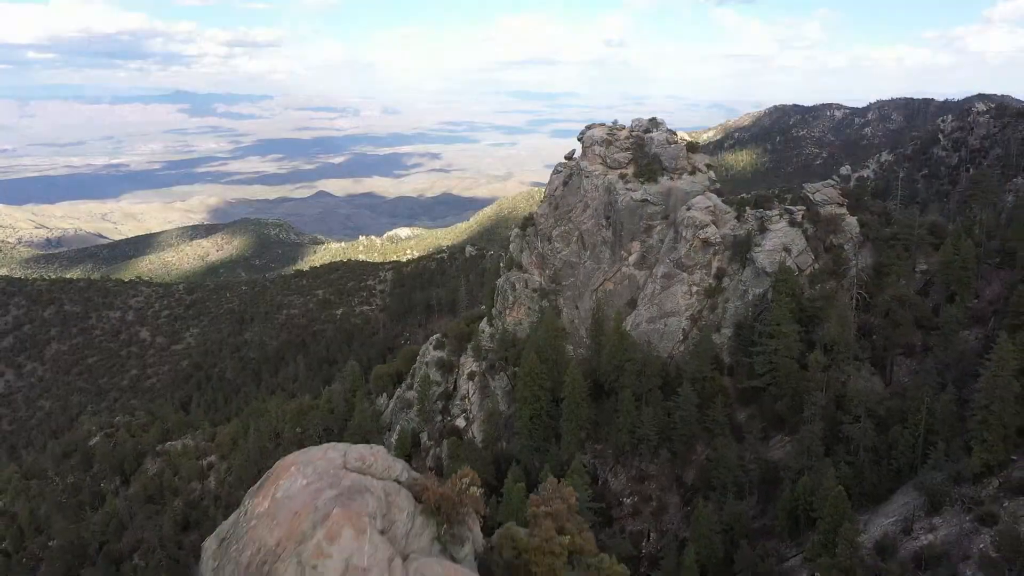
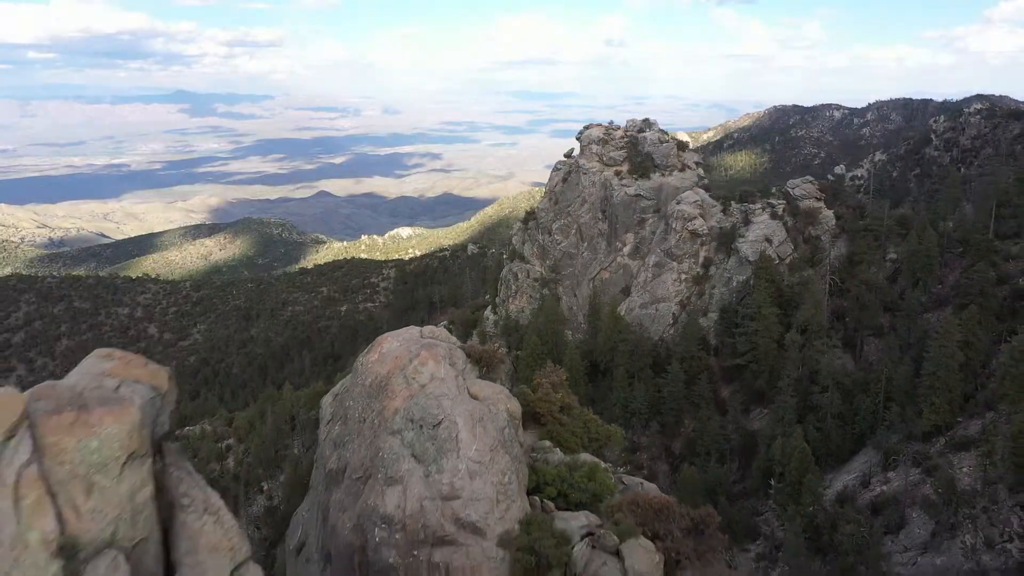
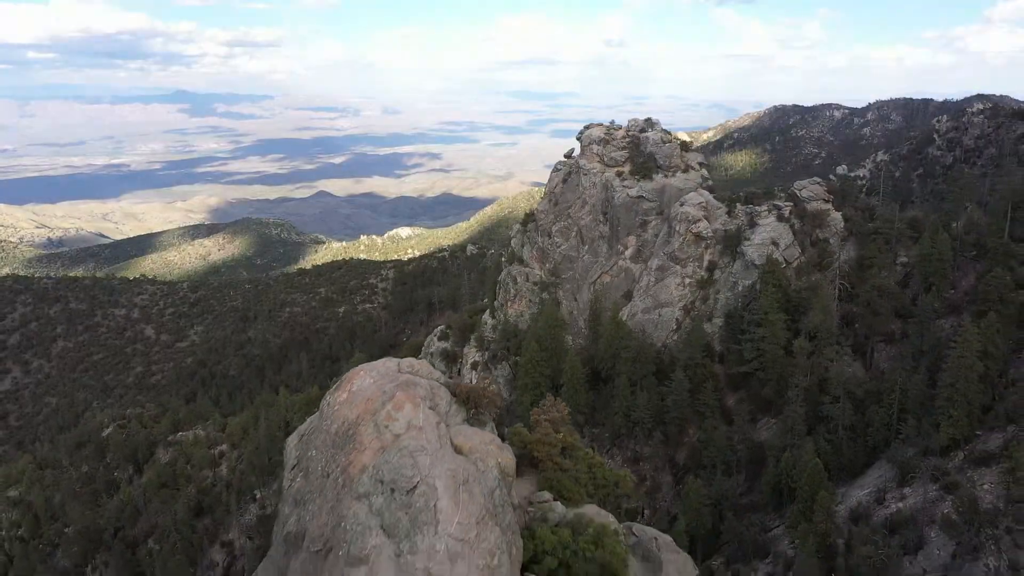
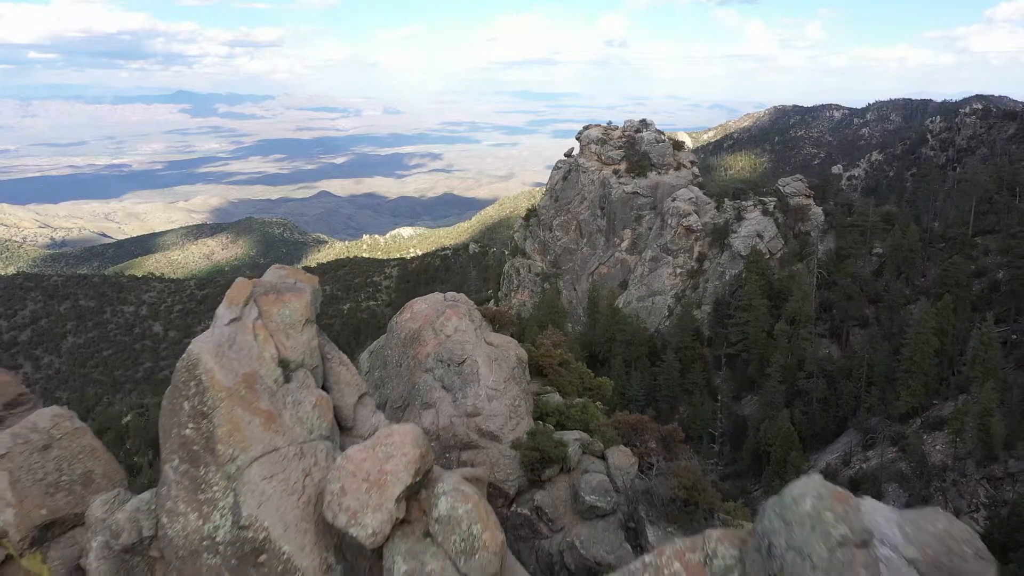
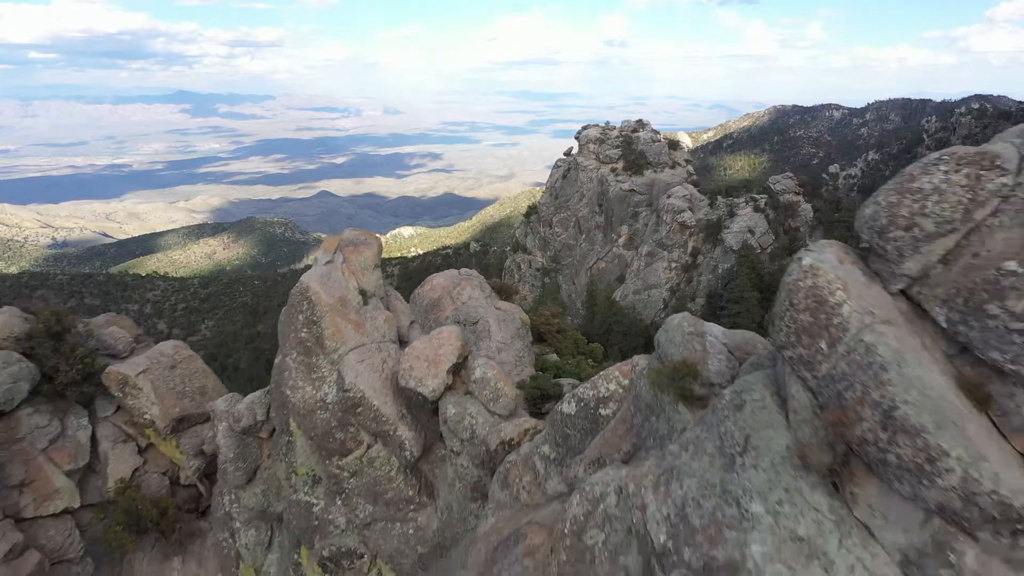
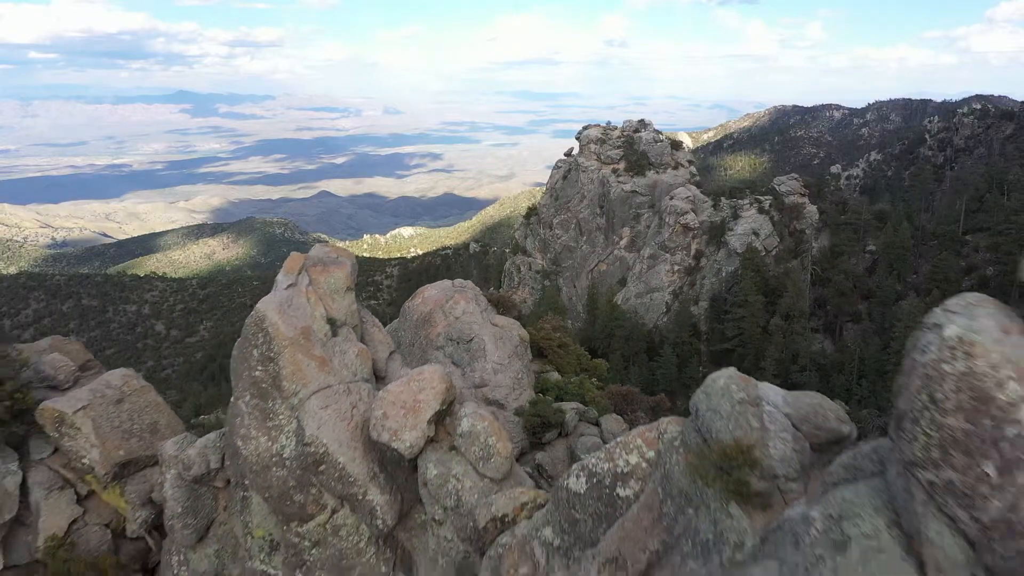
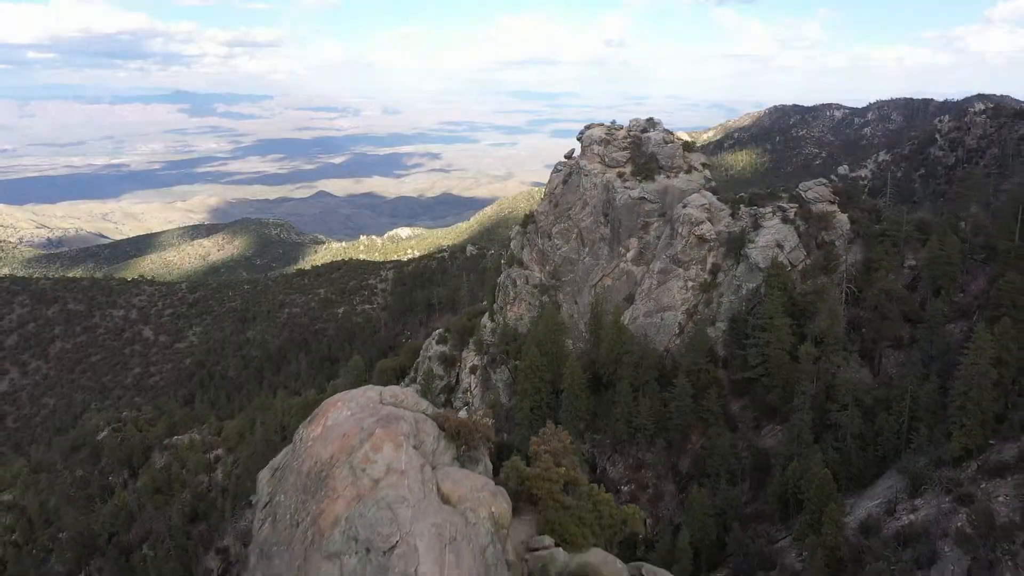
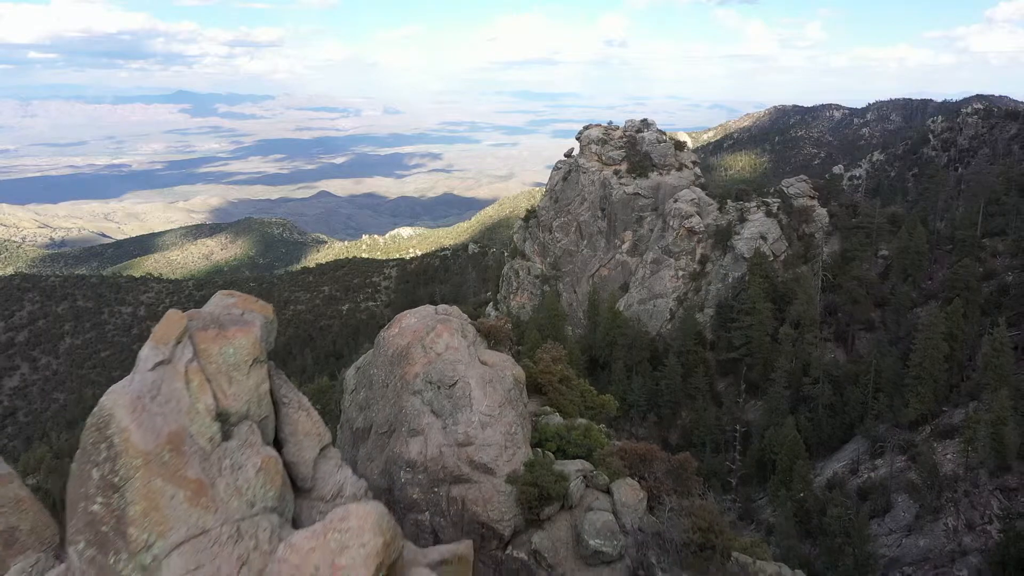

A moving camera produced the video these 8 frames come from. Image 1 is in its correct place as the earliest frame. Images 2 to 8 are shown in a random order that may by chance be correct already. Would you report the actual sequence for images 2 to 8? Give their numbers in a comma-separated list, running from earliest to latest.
7, 3, 2, 8, 4, 6, 5
